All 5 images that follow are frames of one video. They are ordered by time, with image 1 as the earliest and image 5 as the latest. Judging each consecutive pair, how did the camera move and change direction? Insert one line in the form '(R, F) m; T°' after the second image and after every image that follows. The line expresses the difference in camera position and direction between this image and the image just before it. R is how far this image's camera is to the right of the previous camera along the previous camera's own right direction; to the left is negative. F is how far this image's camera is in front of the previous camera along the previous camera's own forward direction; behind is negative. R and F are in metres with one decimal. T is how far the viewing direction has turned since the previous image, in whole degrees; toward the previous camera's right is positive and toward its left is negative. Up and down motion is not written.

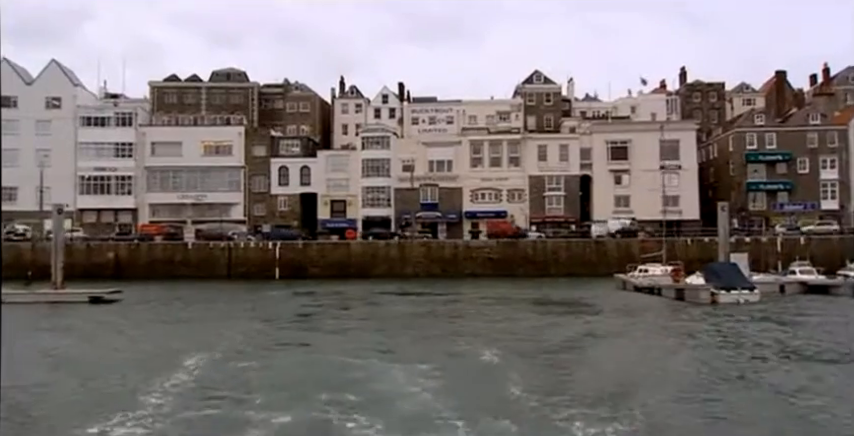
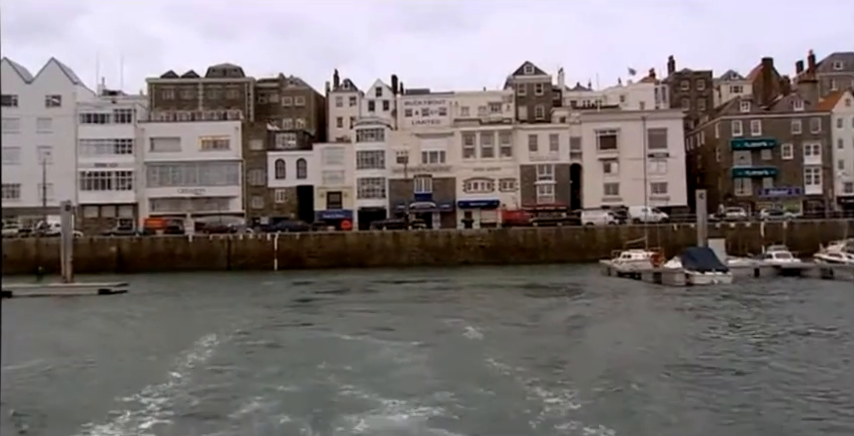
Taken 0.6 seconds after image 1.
(+0.2, -1.3) m; 0°
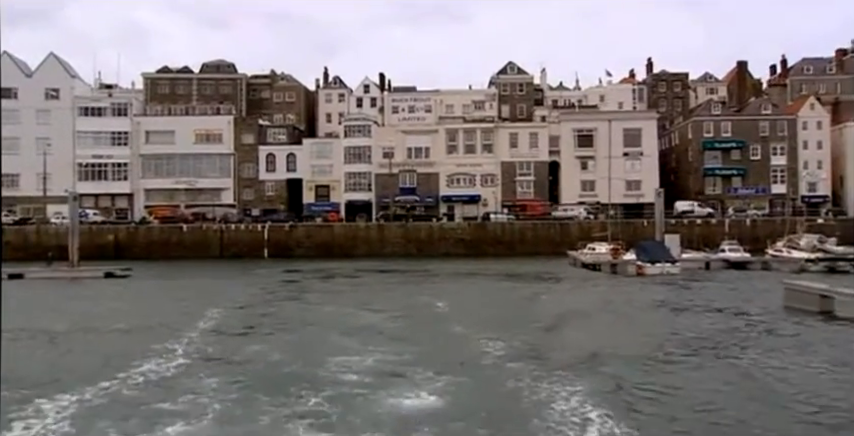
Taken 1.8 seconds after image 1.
(+0.4, -2.4) m; +1°
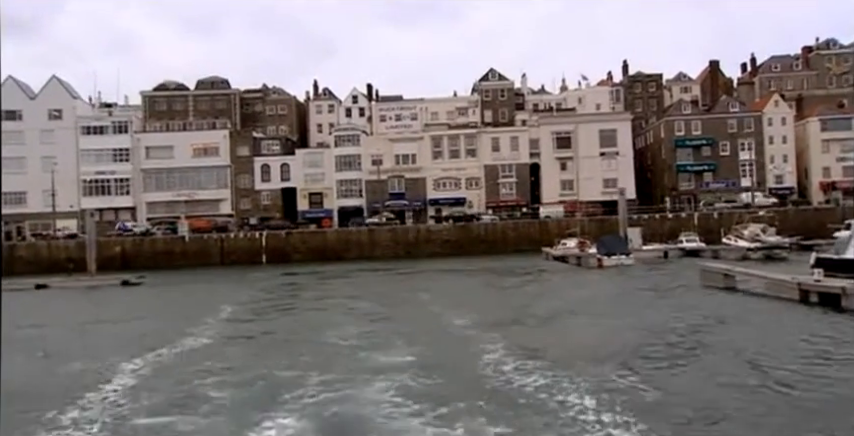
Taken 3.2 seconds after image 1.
(+0.6, -3.0) m; 0°
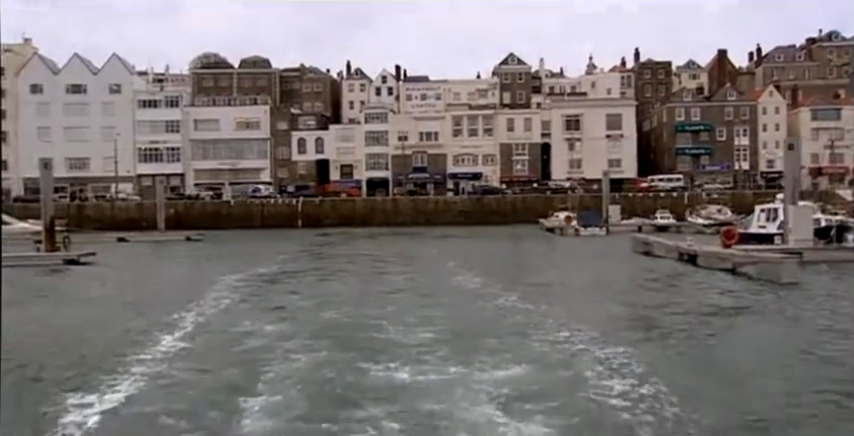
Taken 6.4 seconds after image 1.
(+0.9, -6.2) m; -2°
